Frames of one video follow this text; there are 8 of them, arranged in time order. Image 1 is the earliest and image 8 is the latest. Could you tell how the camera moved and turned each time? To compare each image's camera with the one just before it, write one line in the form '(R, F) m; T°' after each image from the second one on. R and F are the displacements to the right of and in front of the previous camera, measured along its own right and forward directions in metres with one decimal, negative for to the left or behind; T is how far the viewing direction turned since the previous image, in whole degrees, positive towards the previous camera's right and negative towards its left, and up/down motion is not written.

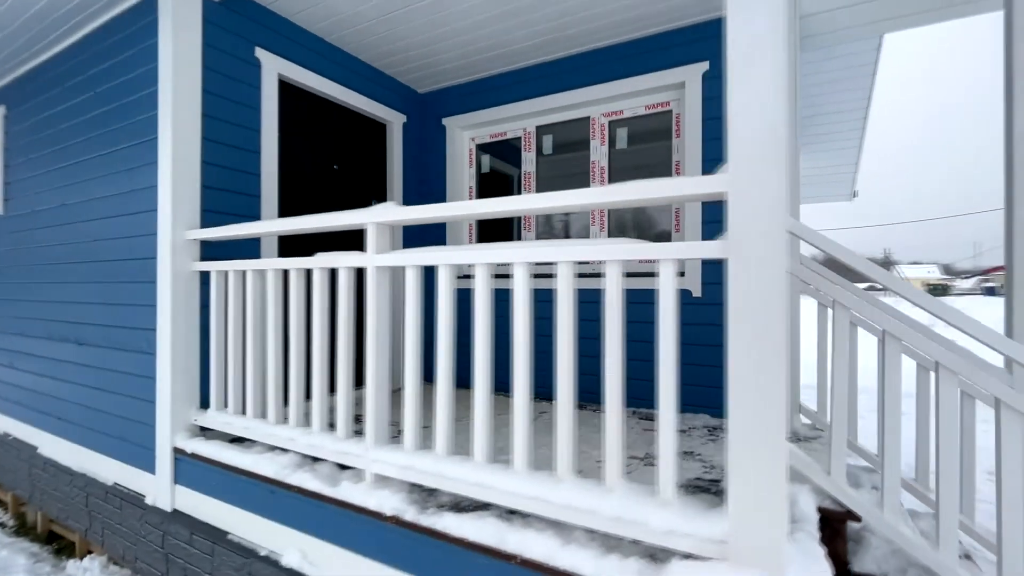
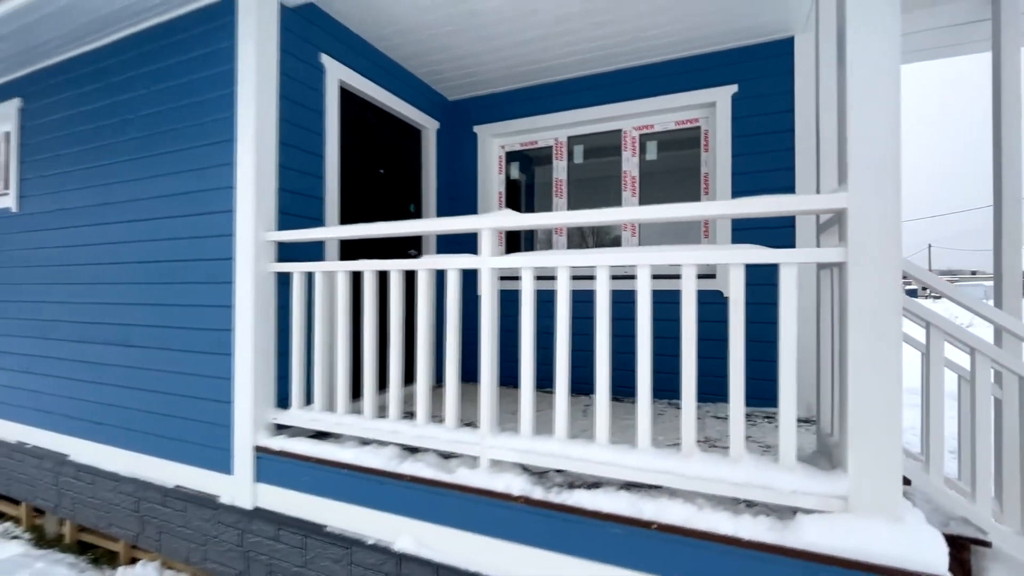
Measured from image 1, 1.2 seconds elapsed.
(-0.6, -0.2) m; +5°
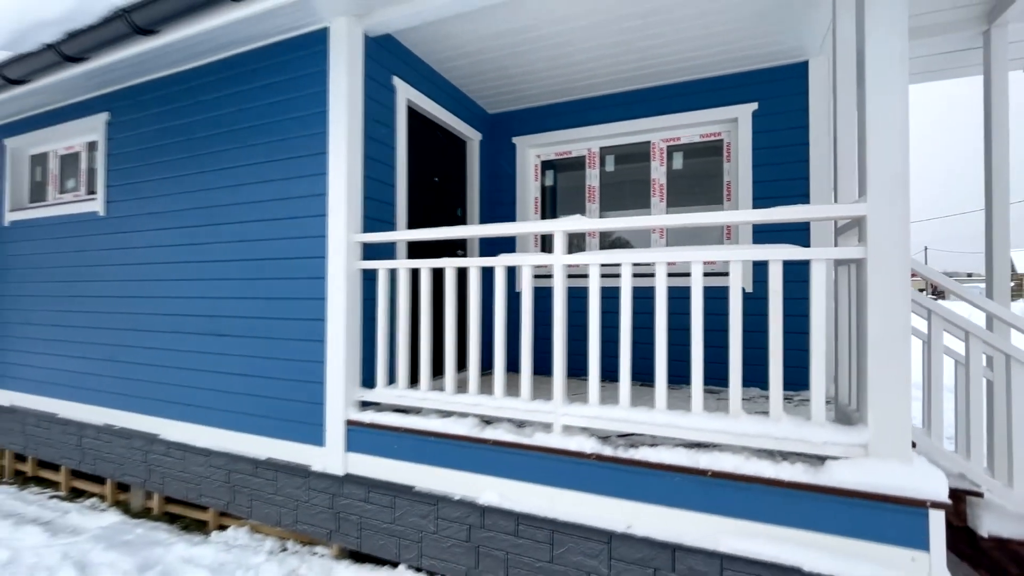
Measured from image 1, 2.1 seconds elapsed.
(-0.3, -0.4) m; 0°
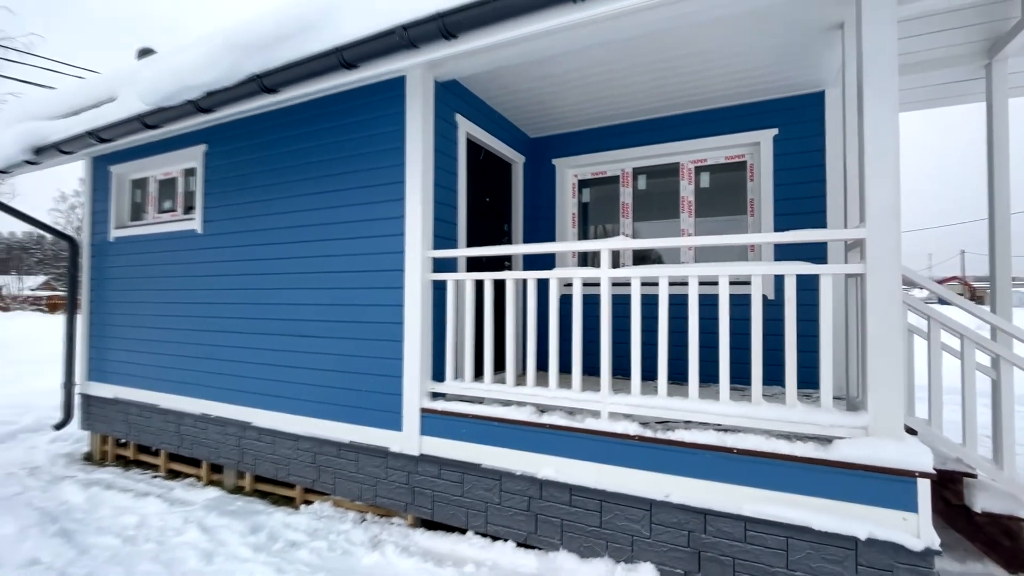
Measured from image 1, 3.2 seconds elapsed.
(-0.2, -0.5) m; -3°
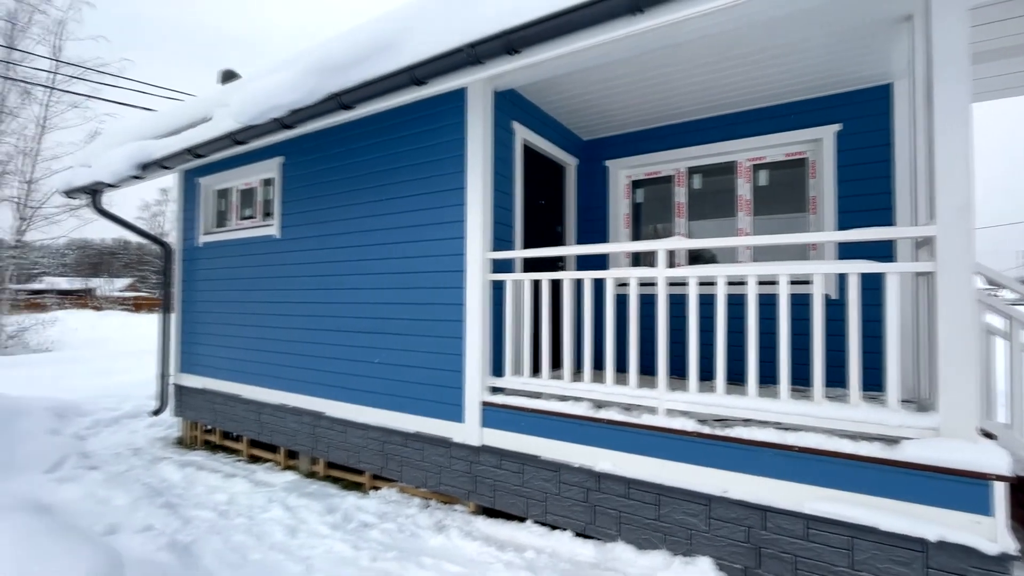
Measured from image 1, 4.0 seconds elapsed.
(-0.1, -0.1) m; -6°
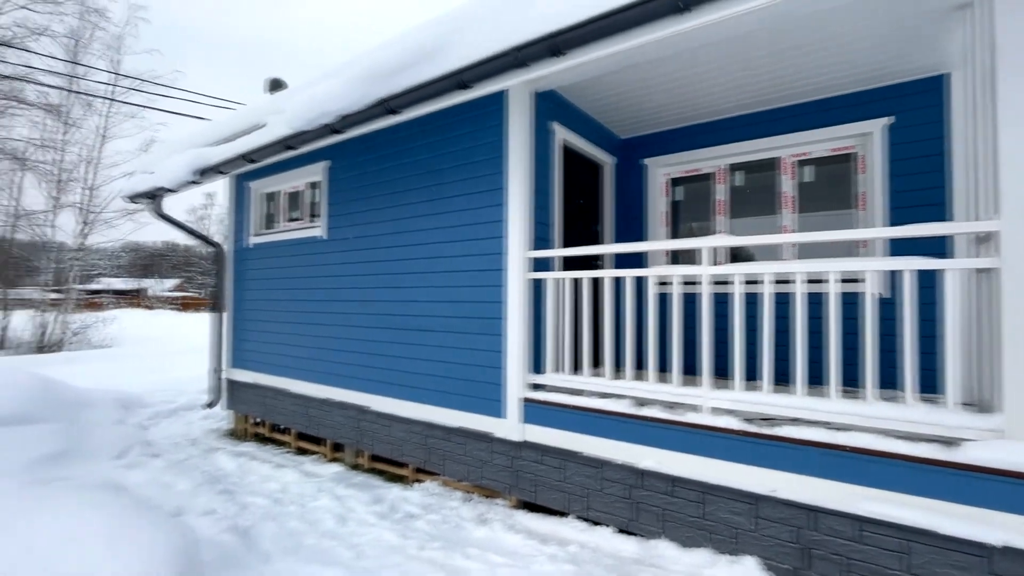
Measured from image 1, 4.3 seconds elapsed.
(-0.1, -0.1) m; -4°
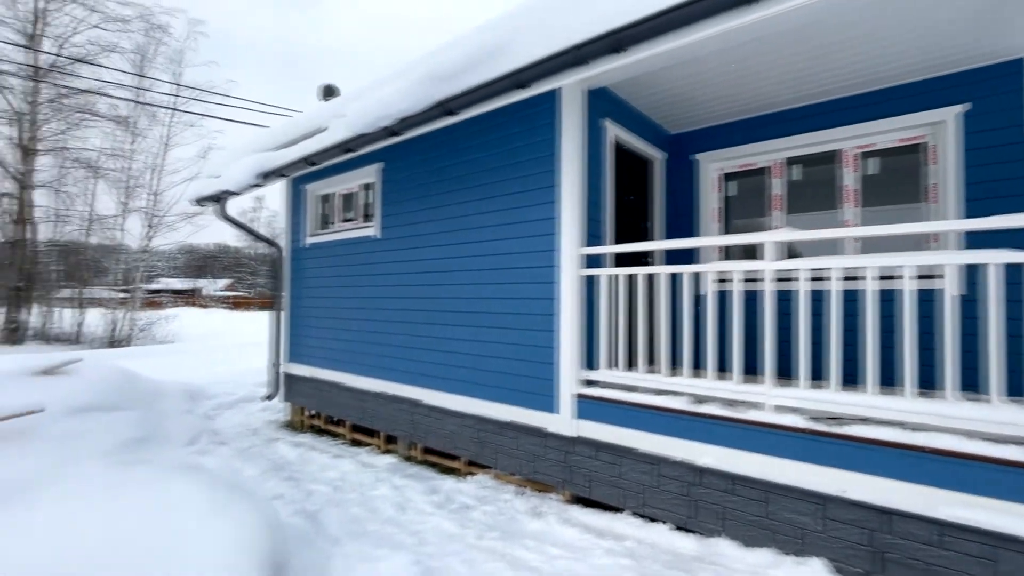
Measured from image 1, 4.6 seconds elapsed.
(-0.1, -0.1) m; -4°
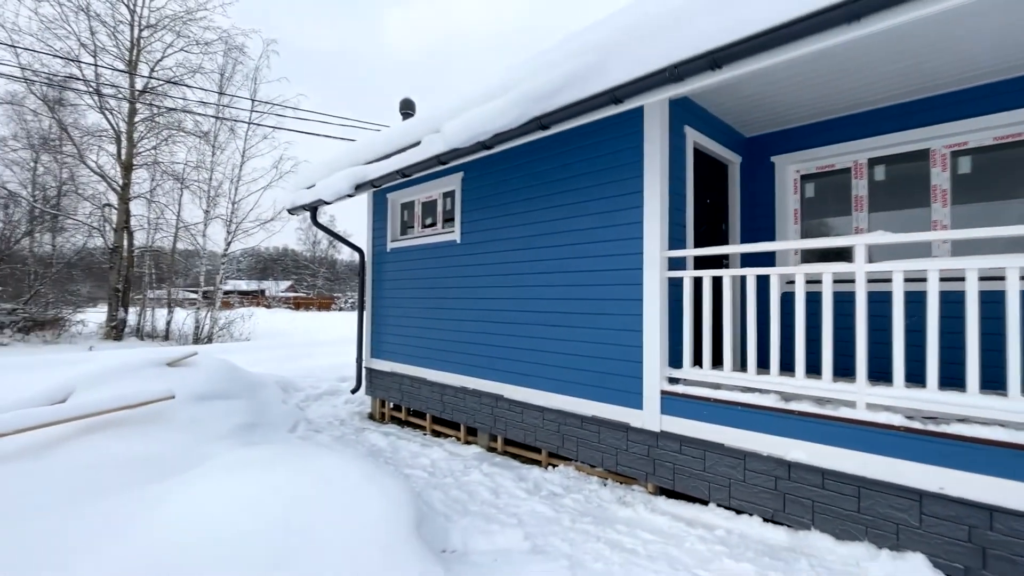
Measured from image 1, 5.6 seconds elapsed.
(-0.3, -0.3) m; -5°
